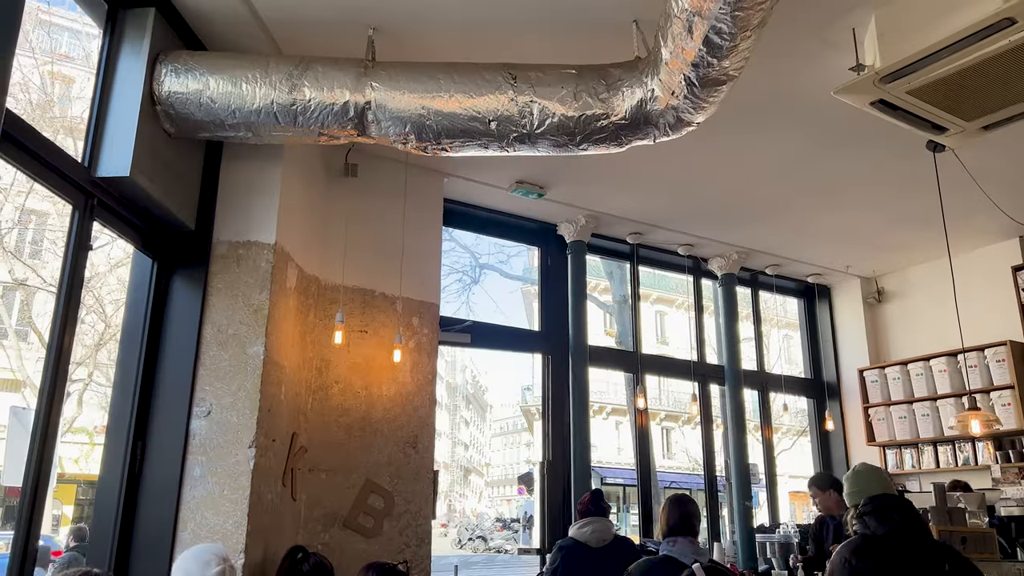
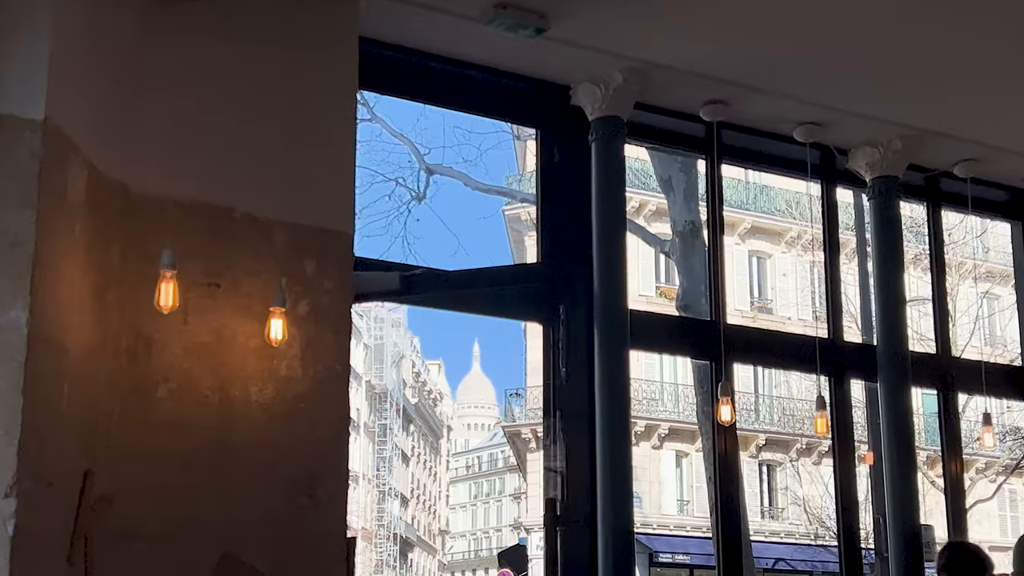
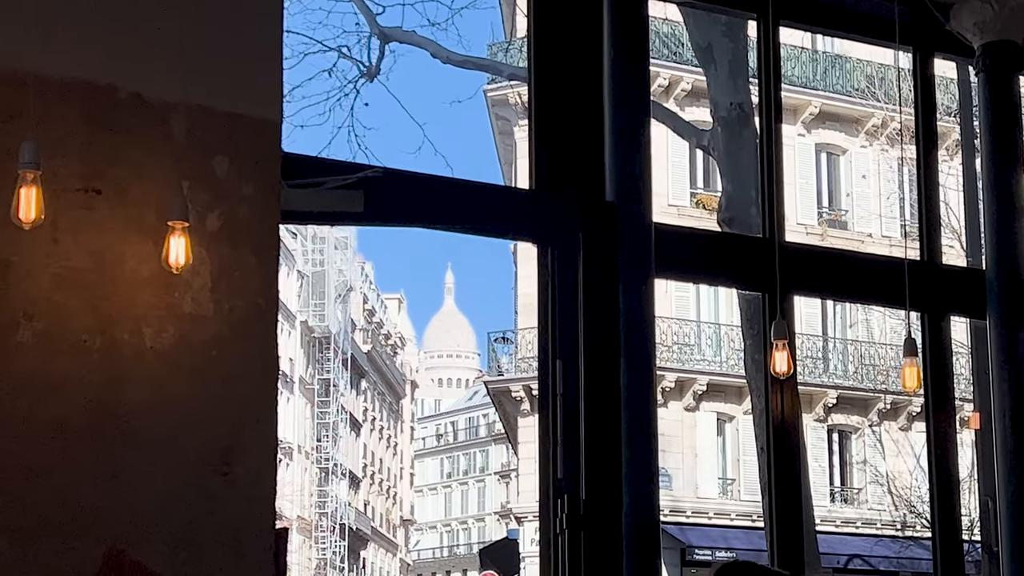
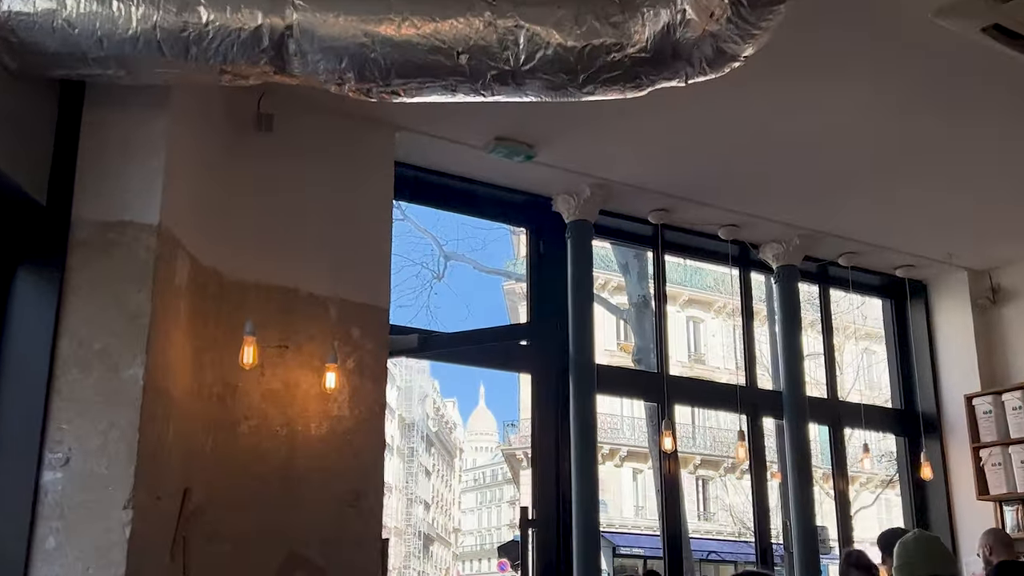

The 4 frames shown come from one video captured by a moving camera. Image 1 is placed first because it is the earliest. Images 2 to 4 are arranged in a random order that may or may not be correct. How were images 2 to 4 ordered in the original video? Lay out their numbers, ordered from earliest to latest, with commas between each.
4, 2, 3
